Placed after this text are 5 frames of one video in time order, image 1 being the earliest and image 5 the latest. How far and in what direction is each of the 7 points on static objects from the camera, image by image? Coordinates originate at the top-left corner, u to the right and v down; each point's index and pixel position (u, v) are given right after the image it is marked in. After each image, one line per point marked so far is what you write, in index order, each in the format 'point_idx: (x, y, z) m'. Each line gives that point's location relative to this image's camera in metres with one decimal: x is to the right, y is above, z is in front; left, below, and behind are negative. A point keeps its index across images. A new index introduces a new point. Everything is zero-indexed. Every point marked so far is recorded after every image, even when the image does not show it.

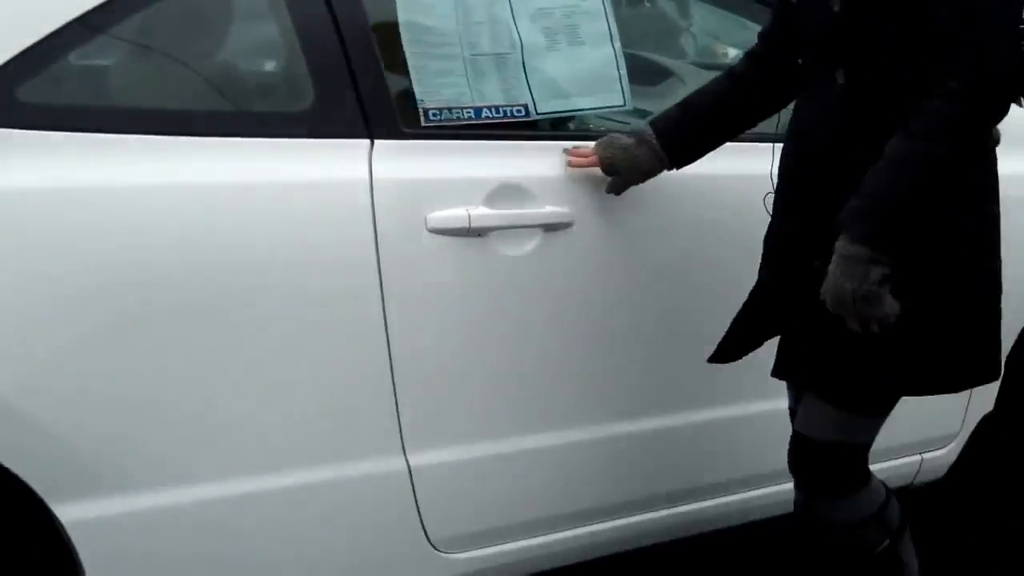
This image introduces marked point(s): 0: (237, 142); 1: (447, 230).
0: (-0.3, +0.2, +2.2) m
1: (-0.1, +0.1, +2.4) m
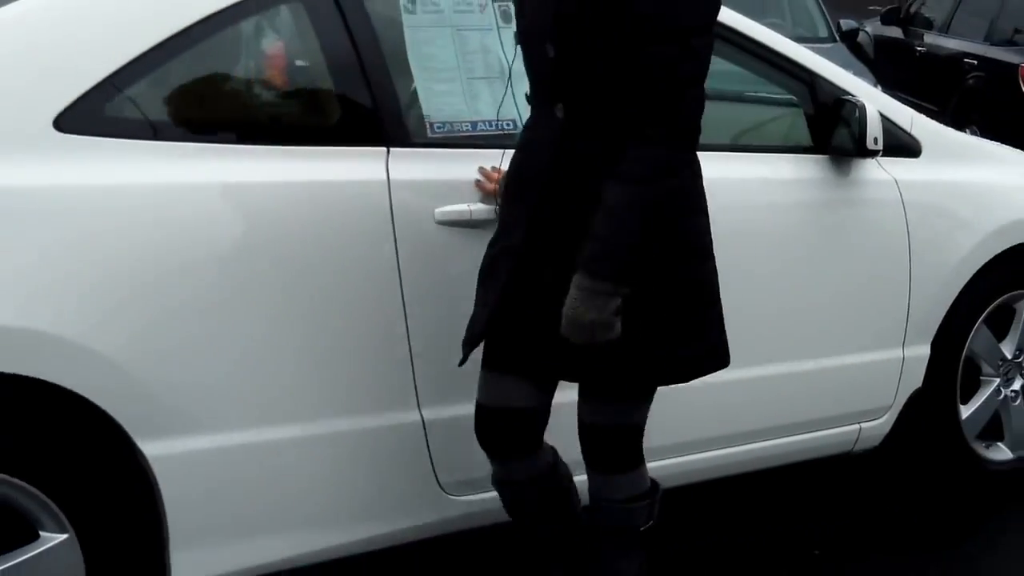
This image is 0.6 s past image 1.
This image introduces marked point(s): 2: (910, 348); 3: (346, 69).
0: (-0.4, +0.2, +2.7) m
1: (-0.1, +0.1, +2.8) m
2: (+0.8, -0.1, +3.5) m
3: (-0.2, +0.3, +2.8) m
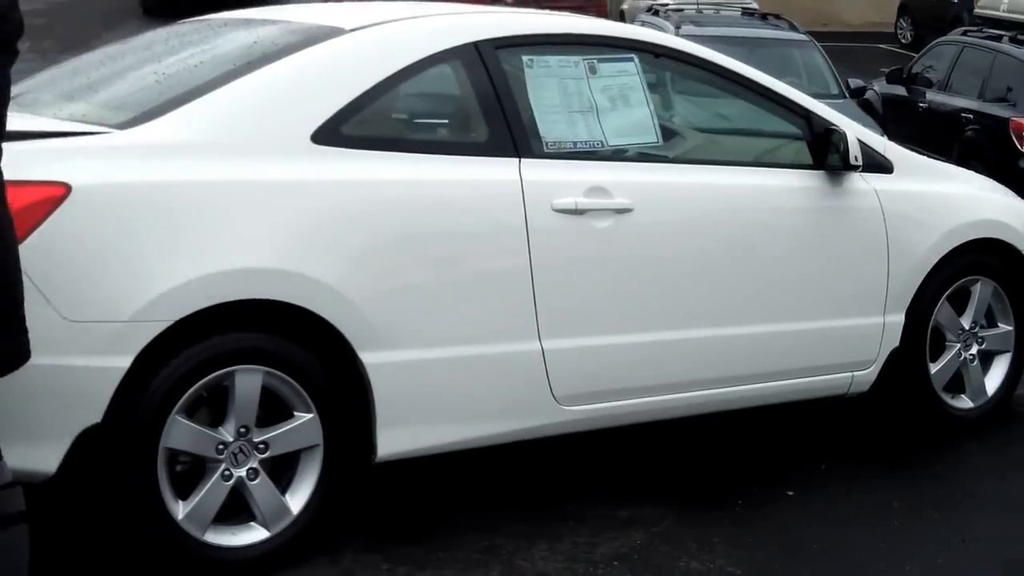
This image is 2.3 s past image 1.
0: (-0.2, +0.3, +4.0) m
1: (+0.1, +0.2, +4.1) m
2: (+1.0, -0.1, +4.8) m
3: (0.0, +0.4, +4.1) m
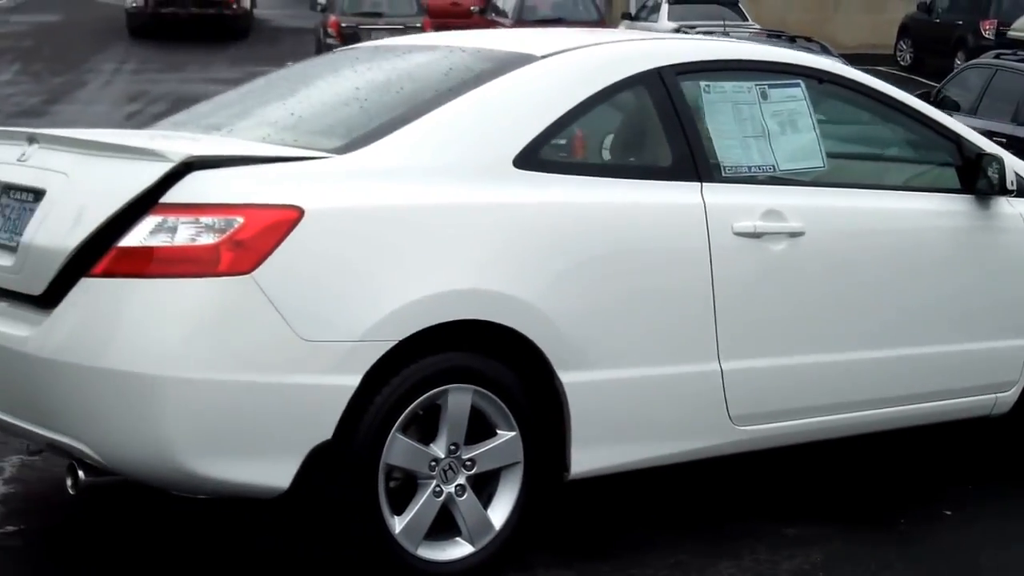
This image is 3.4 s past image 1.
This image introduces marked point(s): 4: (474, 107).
0: (+0.3, +0.2, +4.0) m
1: (+0.5, +0.1, +4.2) m
2: (+1.4, -0.1, +4.9) m
3: (+0.4, +0.4, +4.2) m
4: (-0.1, +0.4, +3.9) m
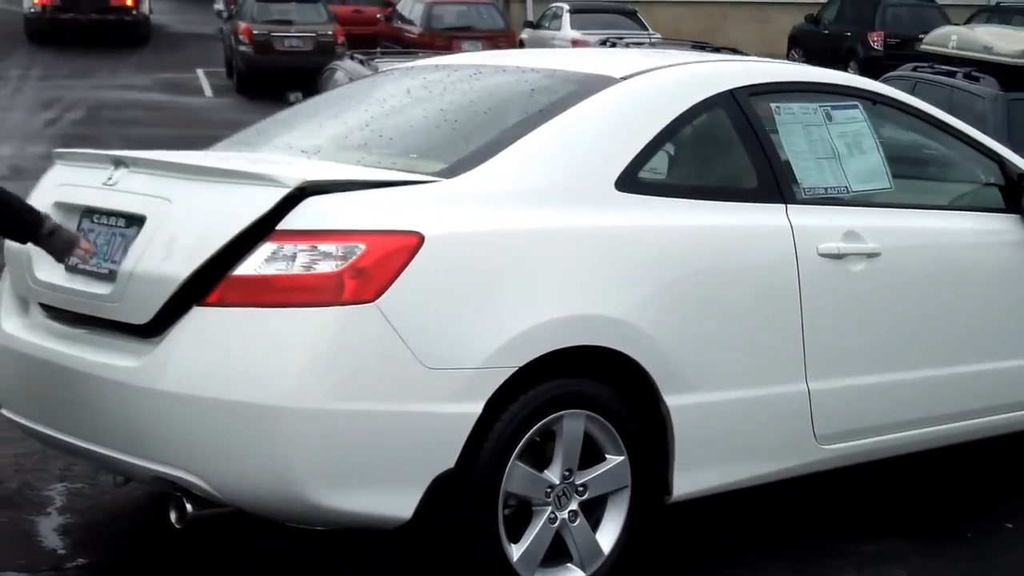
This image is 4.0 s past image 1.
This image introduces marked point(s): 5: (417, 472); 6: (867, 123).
0: (+0.5, +0.2, +4.0) m
1: (+0.7, +0.1, +4.2) m
2: (+1.5, -0.2, +5.0) m
3: (+0.6, +0.3, +4.2) m
4: (+0.1, +0.3, +3.9) m
5: (-0.2, -0.3, +3.5) m
6: (+0.9, +0.4, +4.5) m
